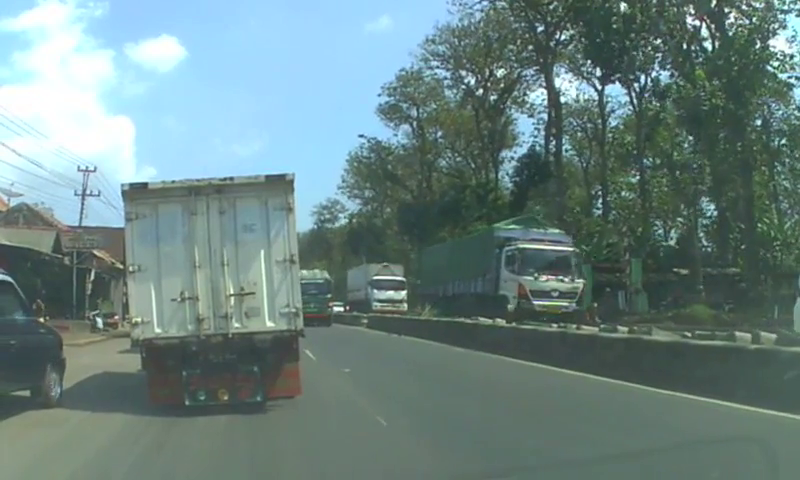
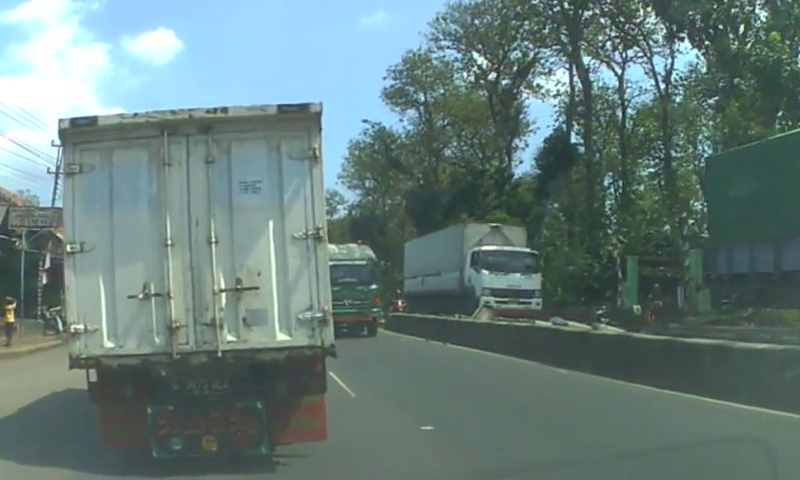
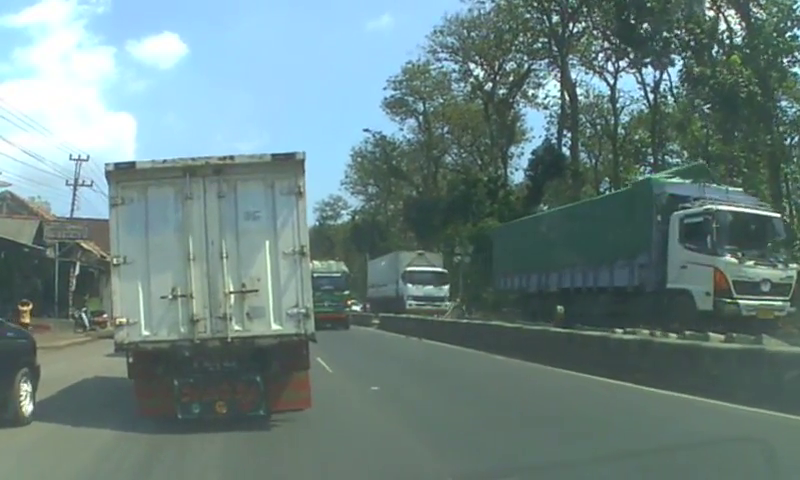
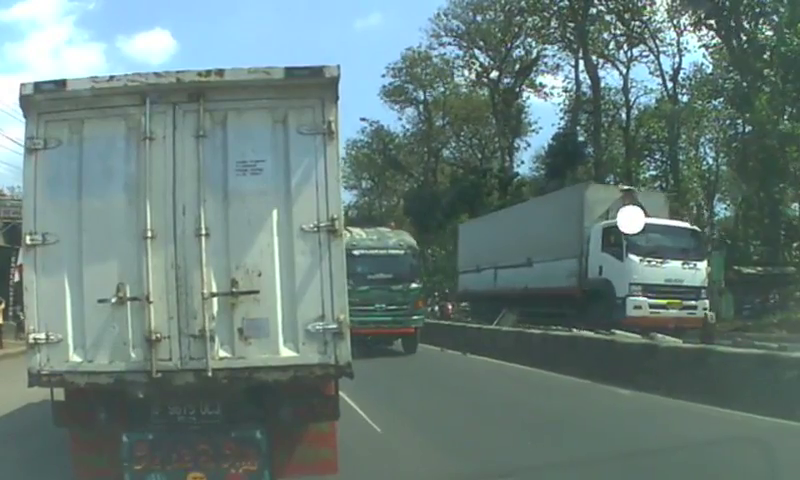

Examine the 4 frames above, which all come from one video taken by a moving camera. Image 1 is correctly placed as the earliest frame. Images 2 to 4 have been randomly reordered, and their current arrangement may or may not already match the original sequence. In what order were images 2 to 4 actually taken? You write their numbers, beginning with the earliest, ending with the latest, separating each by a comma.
3, 2, 4
